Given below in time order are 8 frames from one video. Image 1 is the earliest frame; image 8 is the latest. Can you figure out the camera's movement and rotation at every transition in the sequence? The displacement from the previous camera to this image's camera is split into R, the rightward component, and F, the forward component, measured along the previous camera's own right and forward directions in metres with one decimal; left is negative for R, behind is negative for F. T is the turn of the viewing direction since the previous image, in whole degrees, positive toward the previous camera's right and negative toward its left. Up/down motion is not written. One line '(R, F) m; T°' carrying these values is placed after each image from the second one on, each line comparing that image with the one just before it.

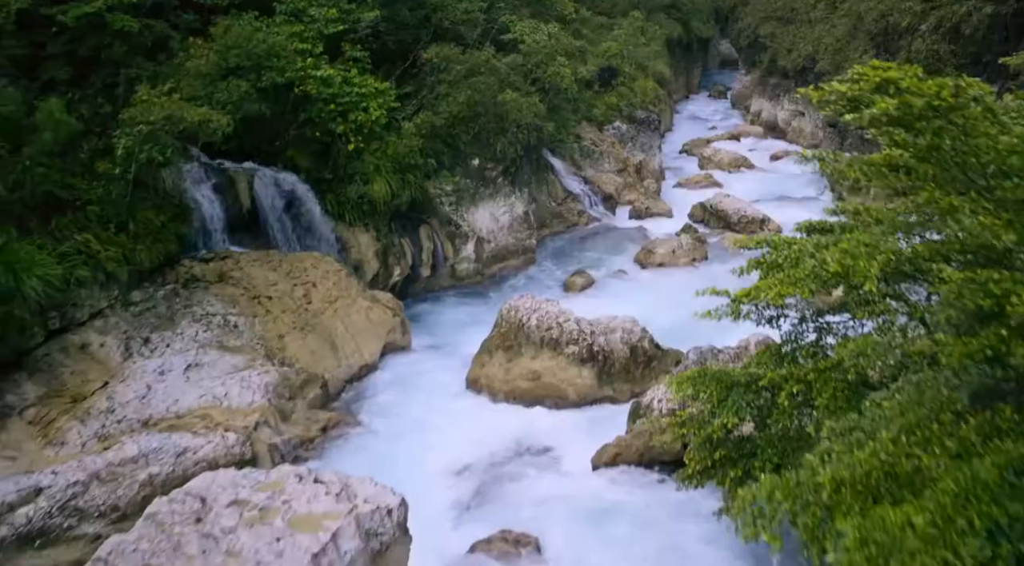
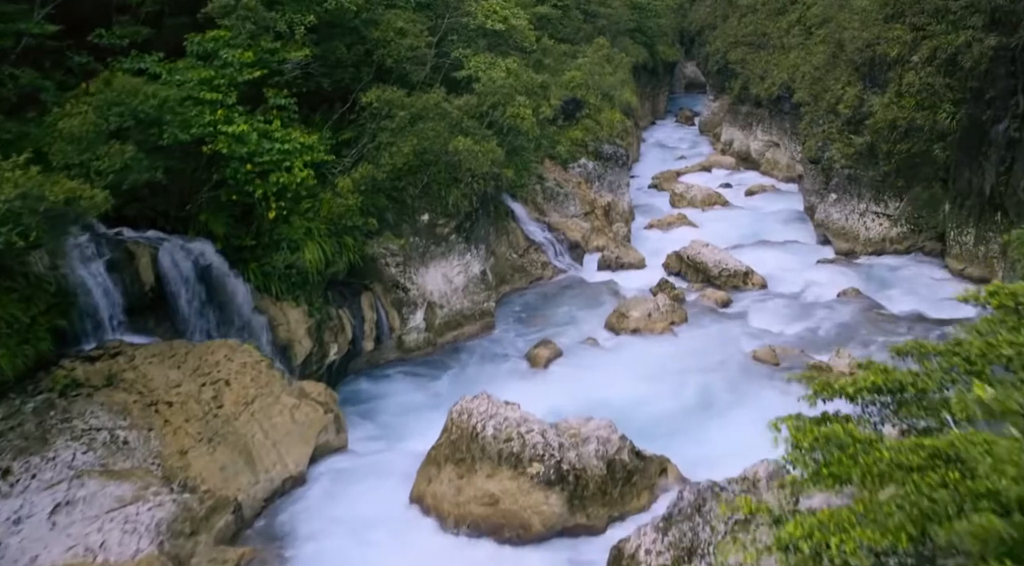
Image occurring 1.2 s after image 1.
(+0.3, +2.1) m; +2°
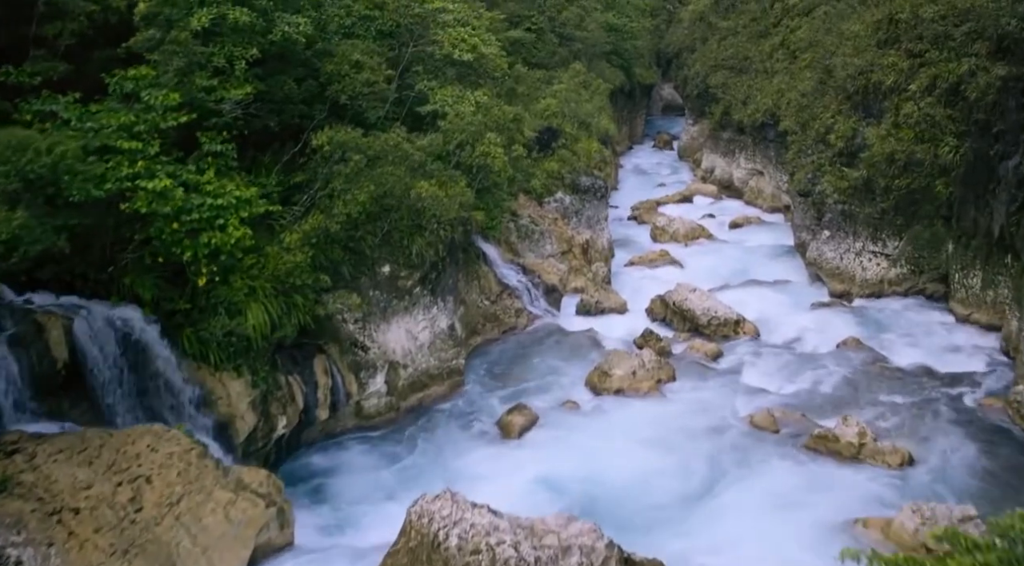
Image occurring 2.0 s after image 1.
(+0.1, +1.5) m; +2°
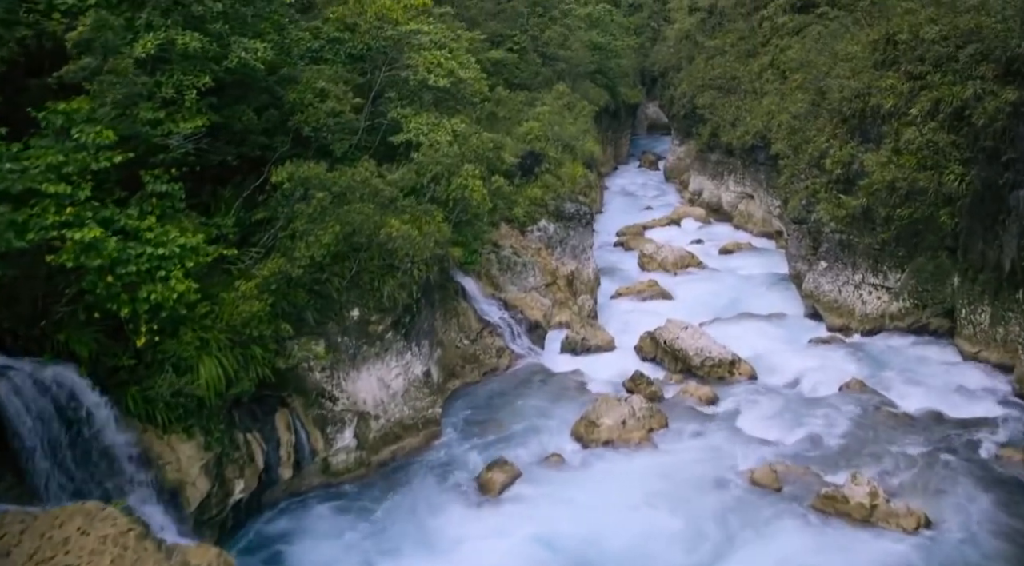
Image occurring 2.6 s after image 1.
(+0.1, +1.1) m; +1°
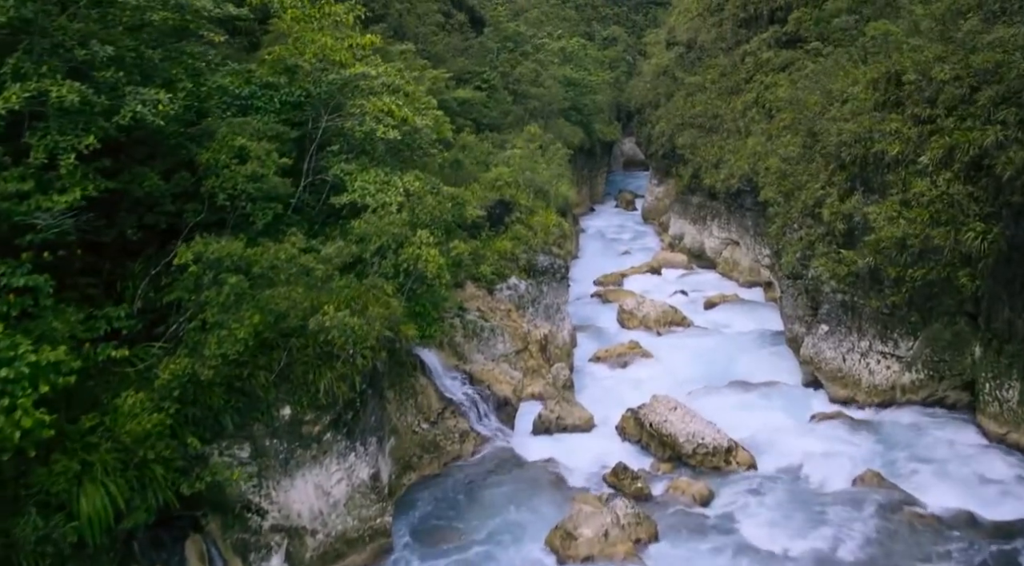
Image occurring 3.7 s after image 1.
(+0.2, +2.0) m; +2°
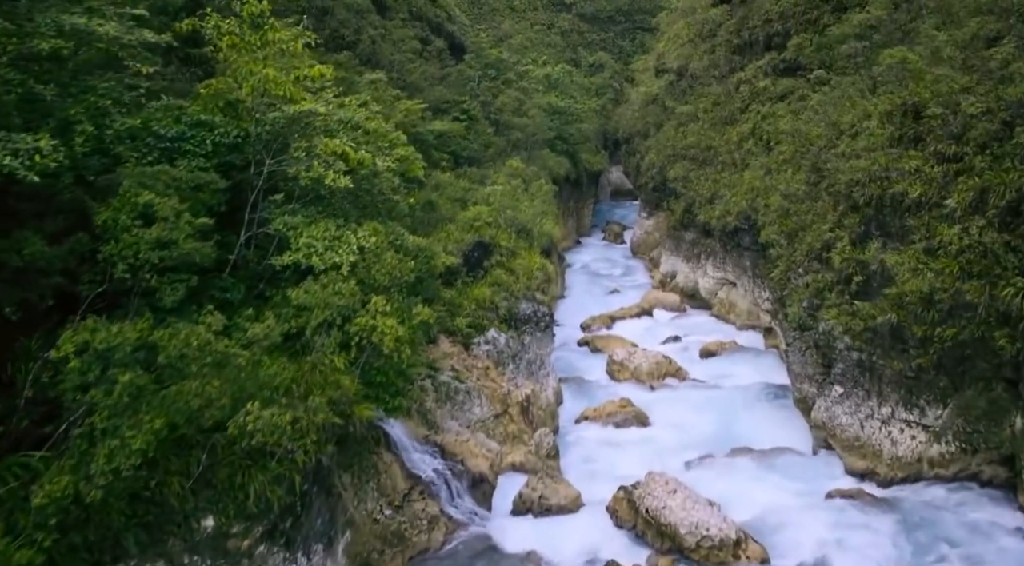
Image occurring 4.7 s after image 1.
(+0.2, +1.8) m; +1°
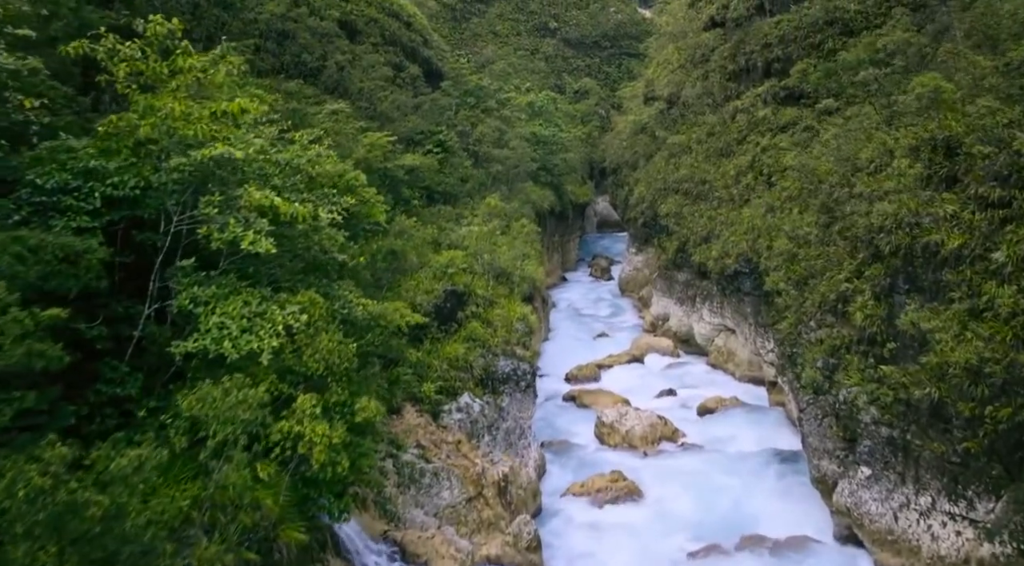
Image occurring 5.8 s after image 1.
(+0.2, +2.1) m; +1°
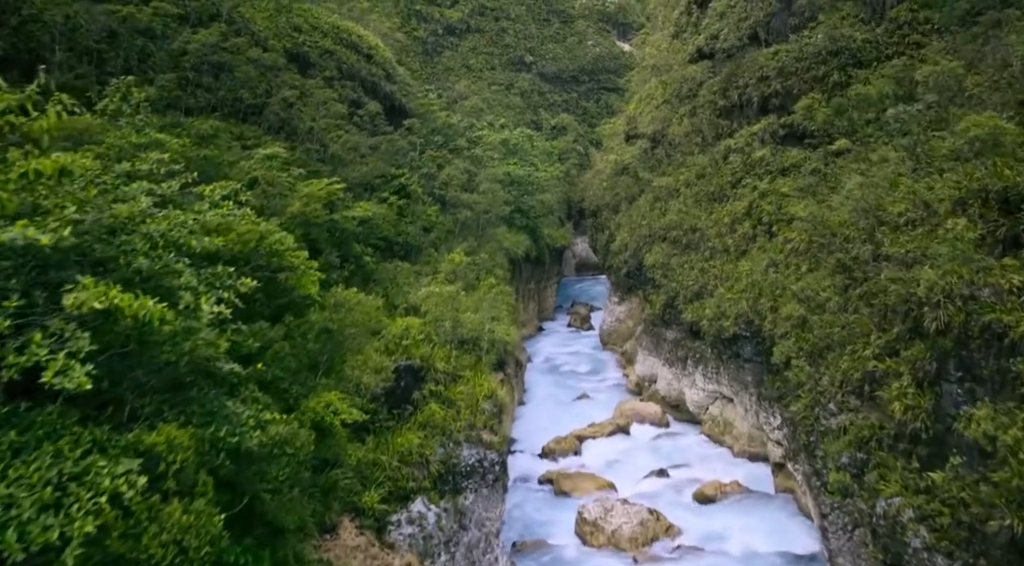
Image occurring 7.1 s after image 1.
(+0.3, +2.6) m; +1°
